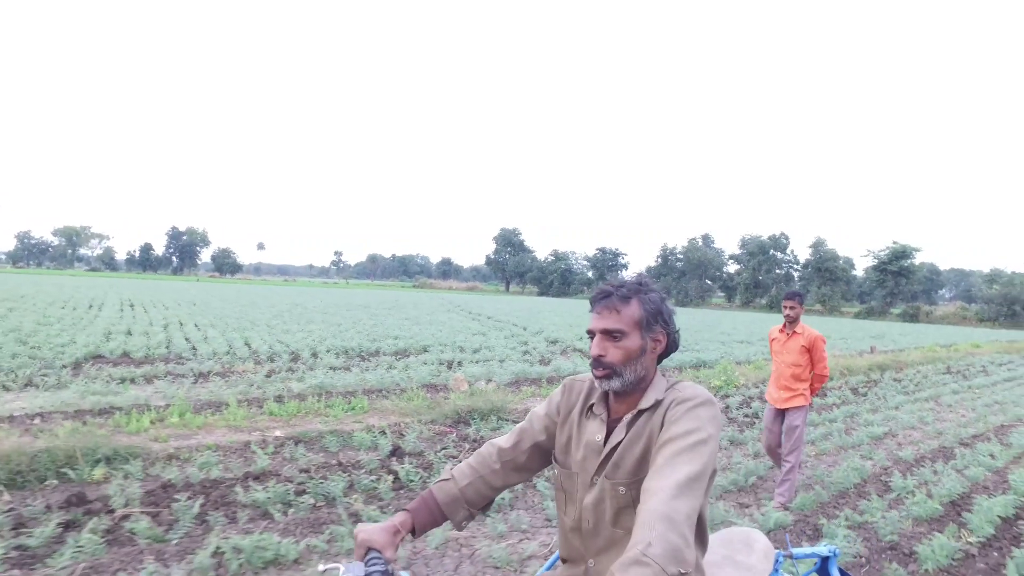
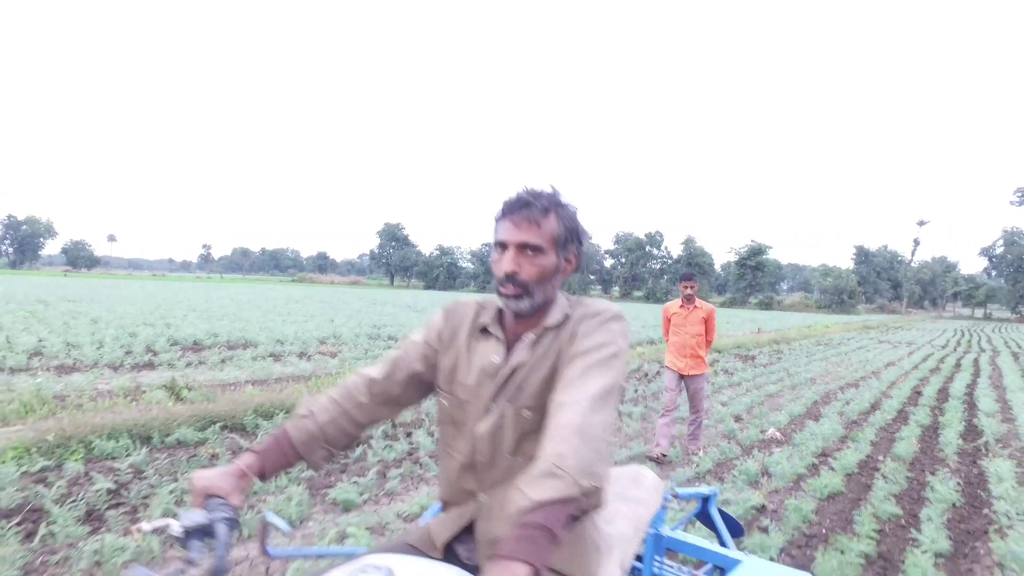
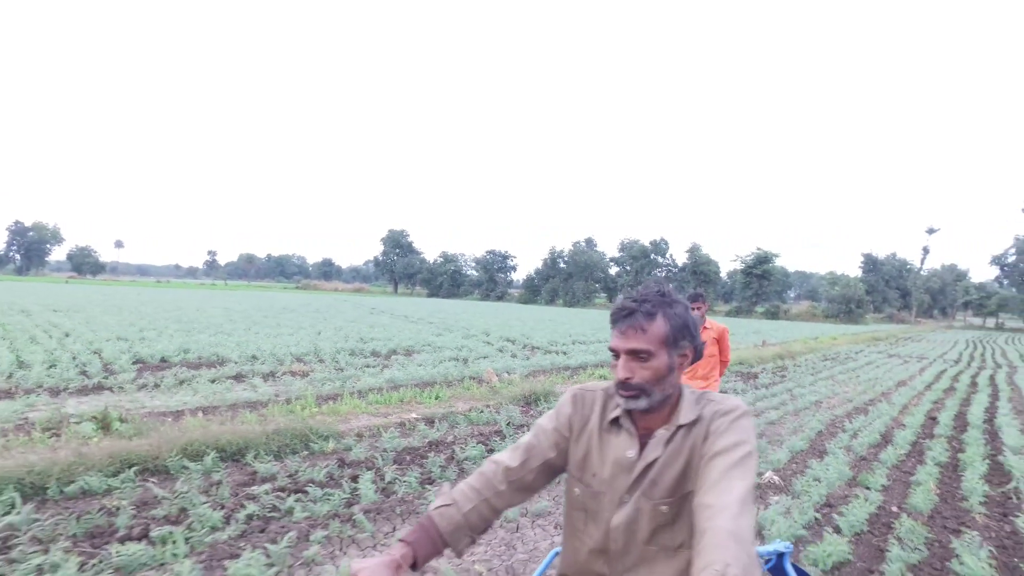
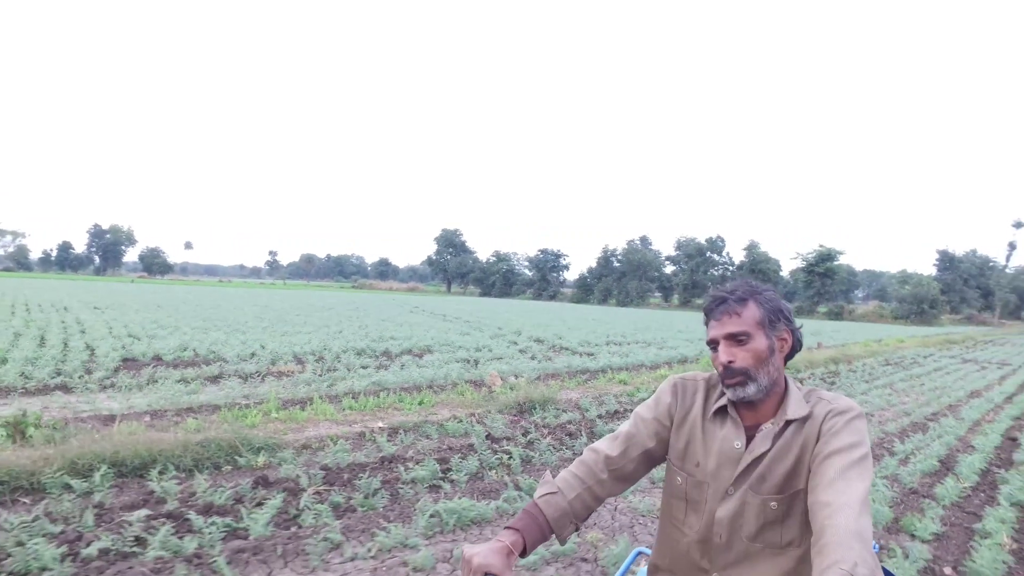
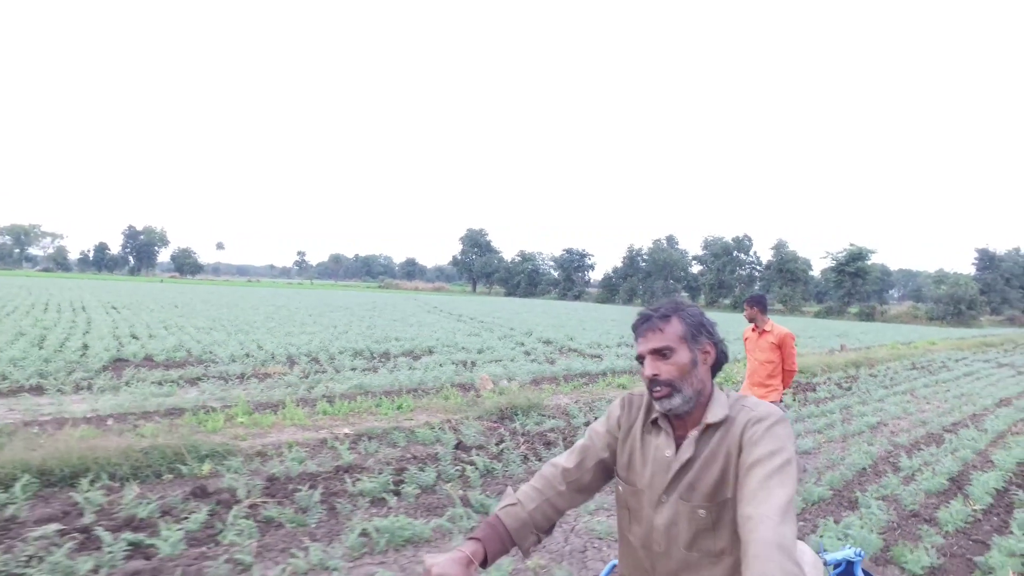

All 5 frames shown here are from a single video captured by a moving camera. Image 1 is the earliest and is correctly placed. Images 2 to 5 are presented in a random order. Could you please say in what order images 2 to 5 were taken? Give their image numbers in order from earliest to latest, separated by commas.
5, 4, 3, 2
